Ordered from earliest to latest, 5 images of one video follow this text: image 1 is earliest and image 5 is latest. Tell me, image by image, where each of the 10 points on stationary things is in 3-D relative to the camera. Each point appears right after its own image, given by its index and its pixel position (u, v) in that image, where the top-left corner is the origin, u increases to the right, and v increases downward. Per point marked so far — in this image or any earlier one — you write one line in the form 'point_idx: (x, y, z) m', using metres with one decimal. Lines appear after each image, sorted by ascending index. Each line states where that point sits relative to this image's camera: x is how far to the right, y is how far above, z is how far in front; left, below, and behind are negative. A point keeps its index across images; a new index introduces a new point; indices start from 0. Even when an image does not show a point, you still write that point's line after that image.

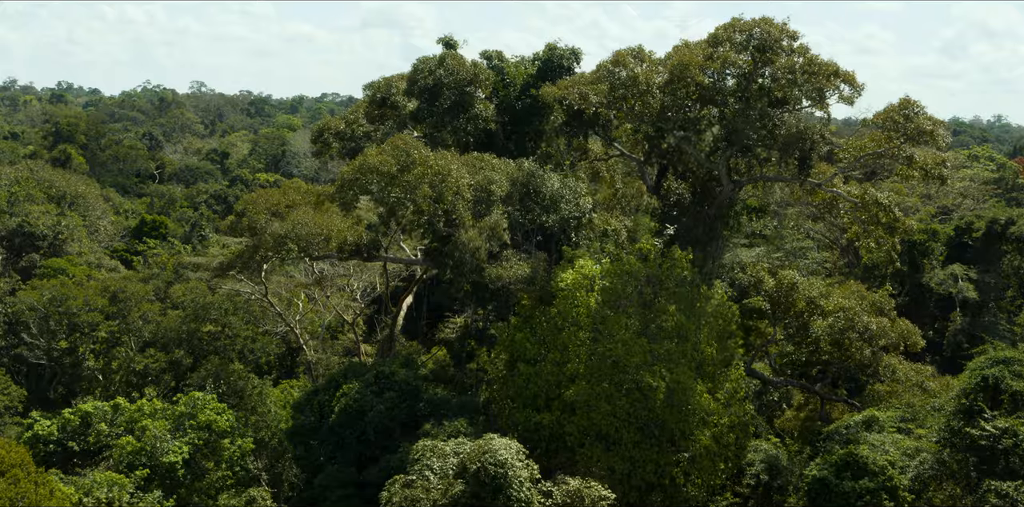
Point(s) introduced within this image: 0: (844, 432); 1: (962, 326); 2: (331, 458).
0: (+5.3, -2.9, +12.9) m
1: (+10.7, -1.7, +19.2) m
2: (-3.0, -3.5, +13.3) m
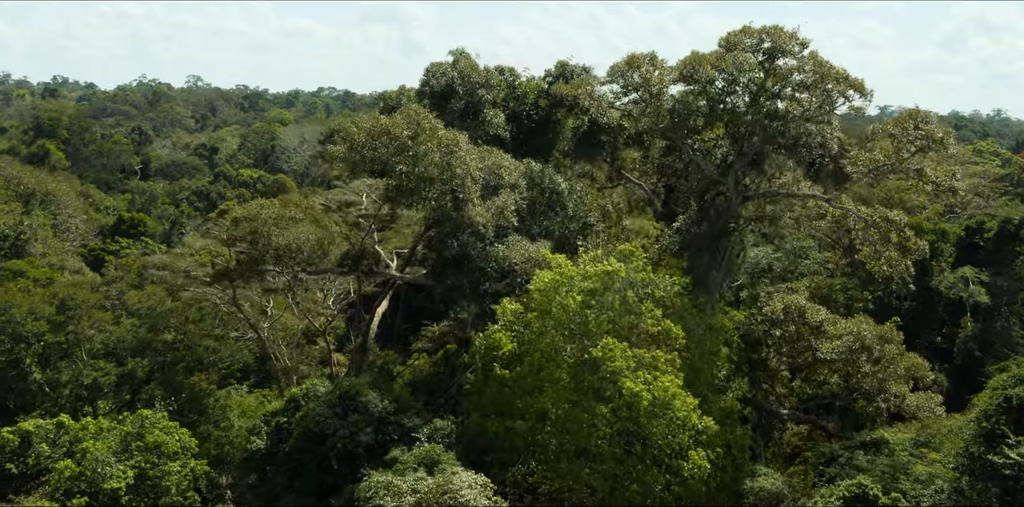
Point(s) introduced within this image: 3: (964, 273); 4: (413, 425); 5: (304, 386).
0: (+5.0, -3.0, +11.9) m
1: (+10.4, -1.7, +18.2) m
2: (-3.3, -3.6, +12.2) m
3: (+10.5, -0.4, +18.8) m
4: (-1.5, -2.8, +12.7) m
5: (-3.4, -2.3, +13.3) m
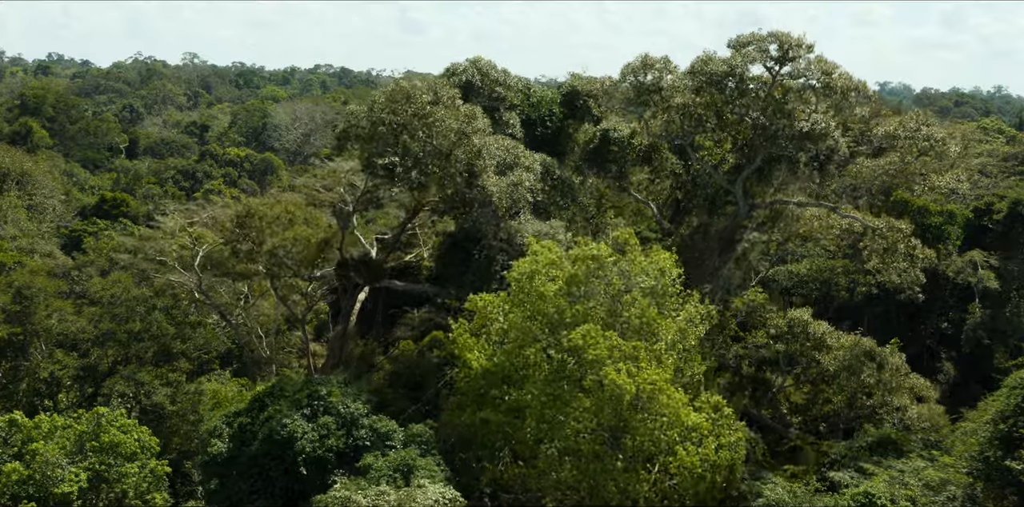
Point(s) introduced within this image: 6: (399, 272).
0: (+4.7, -2.8, +11.1) m
1: (+10.1, -1.4, +17.4) m
2: (-3.6, -3.4, +11.5) m
3: (+10.2, -0.1, +18.0) m
4: (-1.8, -2.6, +11.9) m
5: (-3.7, -2.0, +12.5) m
6: (-2.7, -0.5, +19.0) m
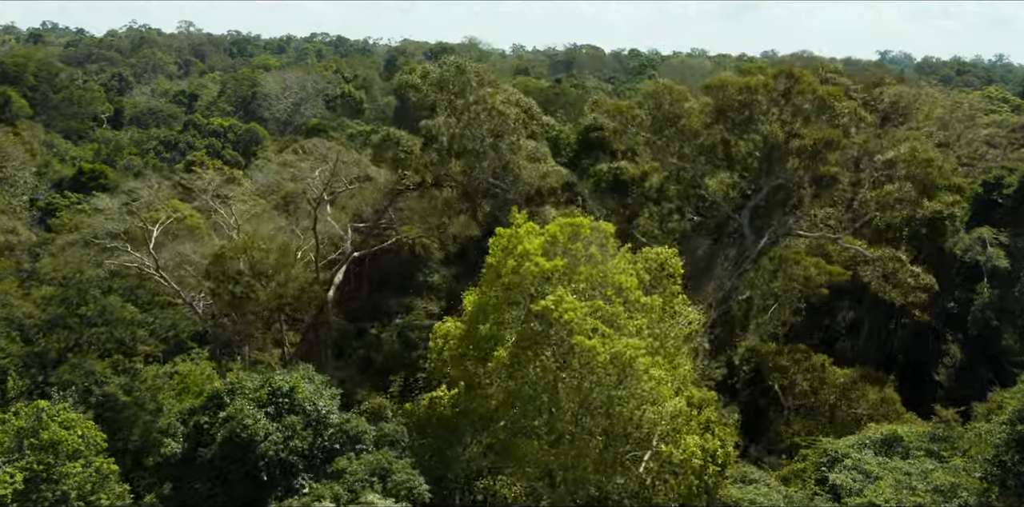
0: (+4.4, -2.6, +10.3) m
1: (+9.8, -0.9, +16.6) m
2: (-3.9, -3.1, +10.7) m
3: (+9.9, +0.4, +17.1) m
4: (-2.1, -2.4, +11.1) m
5: (-4.0, -1.7, +11.6) m
6: (-3.0, 0.0, +18.0) m
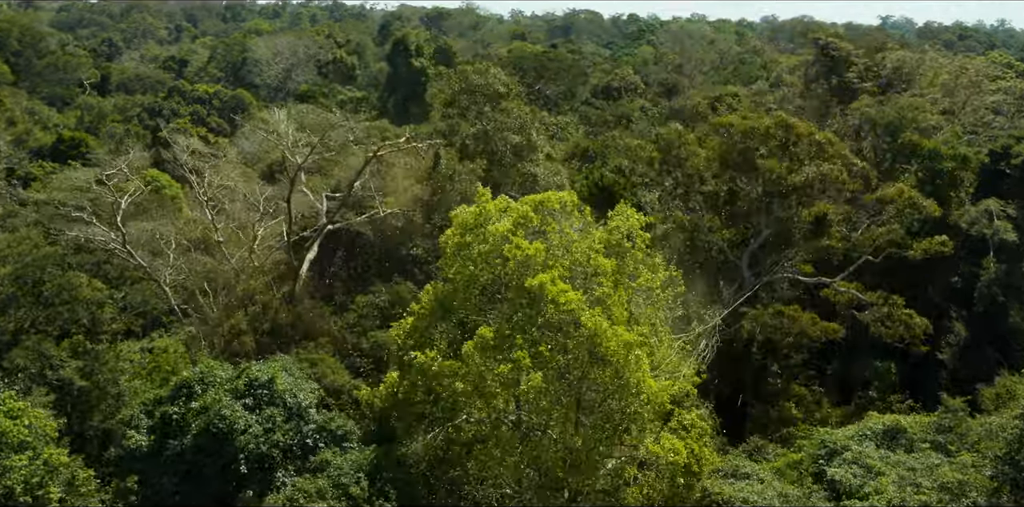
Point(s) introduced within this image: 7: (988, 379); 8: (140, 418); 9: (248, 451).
0: (+4.1, -2.3, +9.7) m
1: (+9.5, -0.4, +15.9) m
2: (-4.2, -2.8, +10.0) m
3: (+9.6, +1.0, +16.3) m
4: (-2.3, -2.1, +10.4) m
5: (-4.3, -1.4, +11.0) m
6: (-3.3, +0.6, +17.3) m
7: (+9.1, -2.4, +15.6) m
8: (-4.9, -2.0, +10.6) m
9: (-3.3, -2.3, +9.9) m
